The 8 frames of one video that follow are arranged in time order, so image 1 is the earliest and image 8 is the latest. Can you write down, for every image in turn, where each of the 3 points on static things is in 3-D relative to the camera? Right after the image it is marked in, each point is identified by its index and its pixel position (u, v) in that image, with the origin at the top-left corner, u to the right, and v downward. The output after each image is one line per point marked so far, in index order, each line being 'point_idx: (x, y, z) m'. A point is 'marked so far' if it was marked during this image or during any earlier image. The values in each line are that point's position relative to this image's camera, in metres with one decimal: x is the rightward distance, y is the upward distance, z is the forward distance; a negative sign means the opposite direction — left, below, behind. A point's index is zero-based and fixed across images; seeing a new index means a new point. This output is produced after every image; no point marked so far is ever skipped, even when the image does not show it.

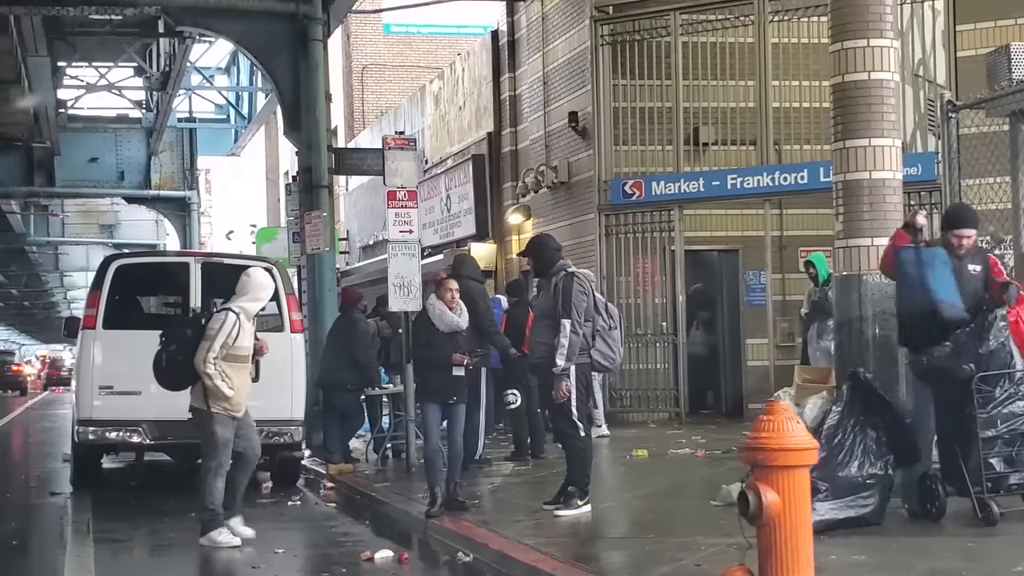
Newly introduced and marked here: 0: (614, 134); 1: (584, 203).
0: (+1.4, +2.0, +15.5) m
1: (+1.1, +1.2, +16.3) m
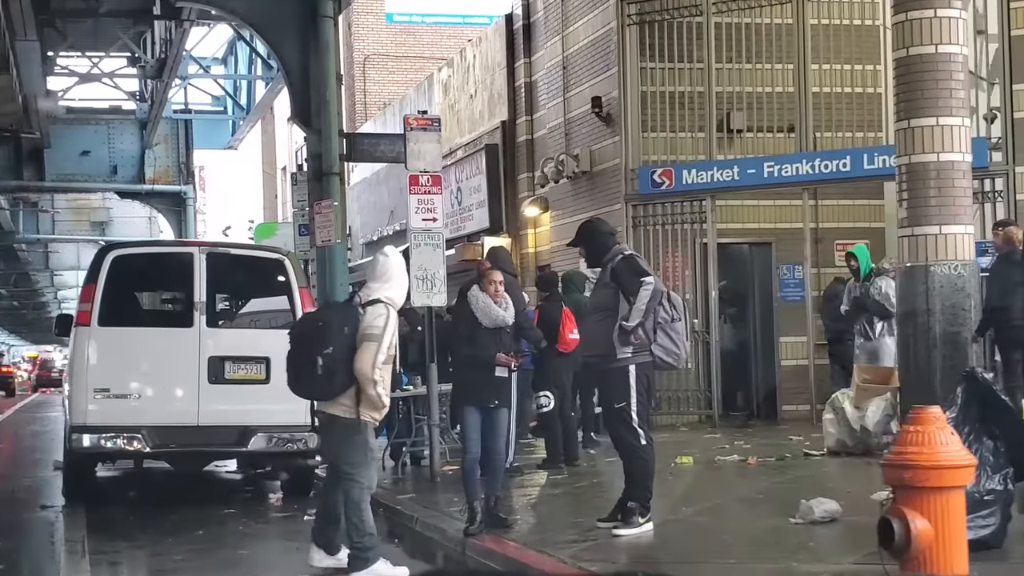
0: (+1.6, +2.1, +14.6) m
1: (+1.3, +1.3, +15.4) m
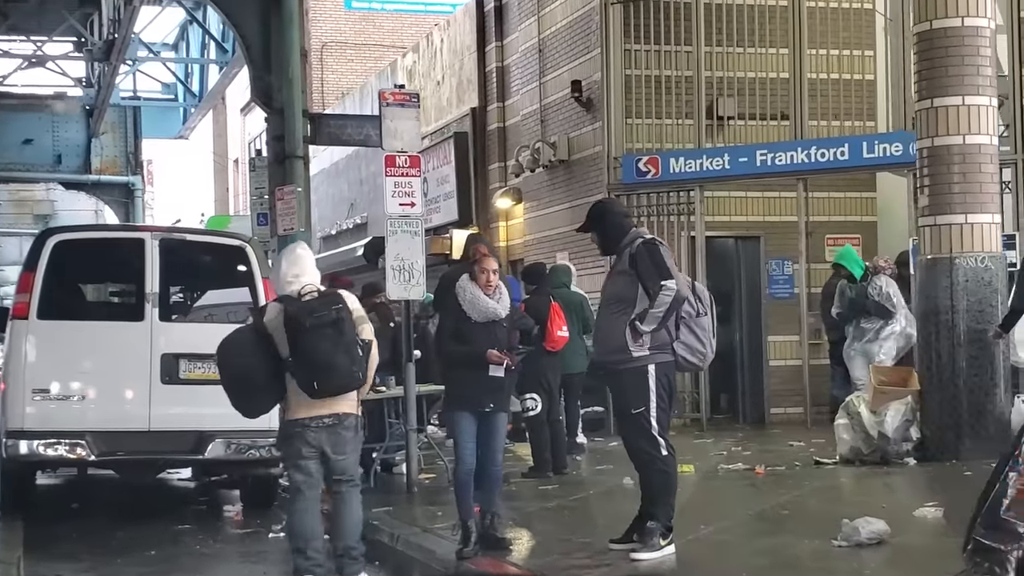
0: (+1.3, +2.2, +13.8) m
1: (+1.0, +1.3, +14.6) m
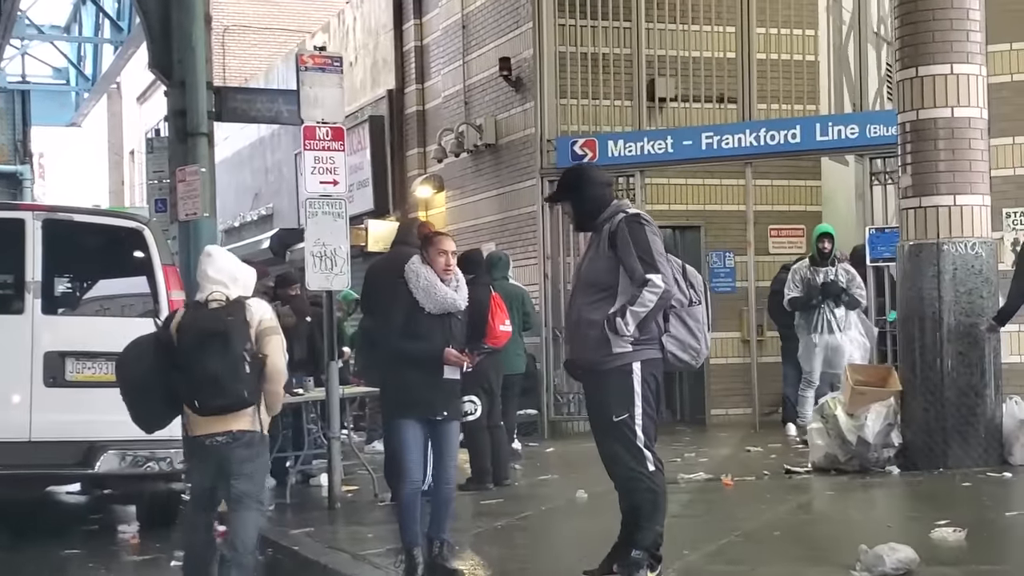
0: (+0.5, +2.2, +12.9) m
1: (+0.1, +1.4, +13.6) m
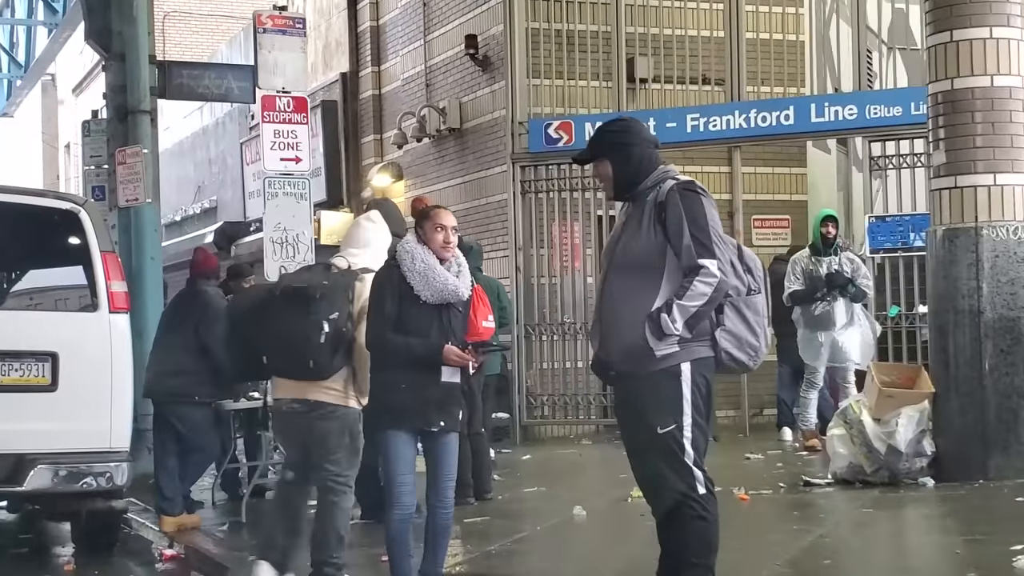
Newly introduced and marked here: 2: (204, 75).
0: (+0.2, +2.3, +12.0) m
1: (-0.2, +1.5, +12.7) m
2: (-2.7, +1.9, +10.1) m
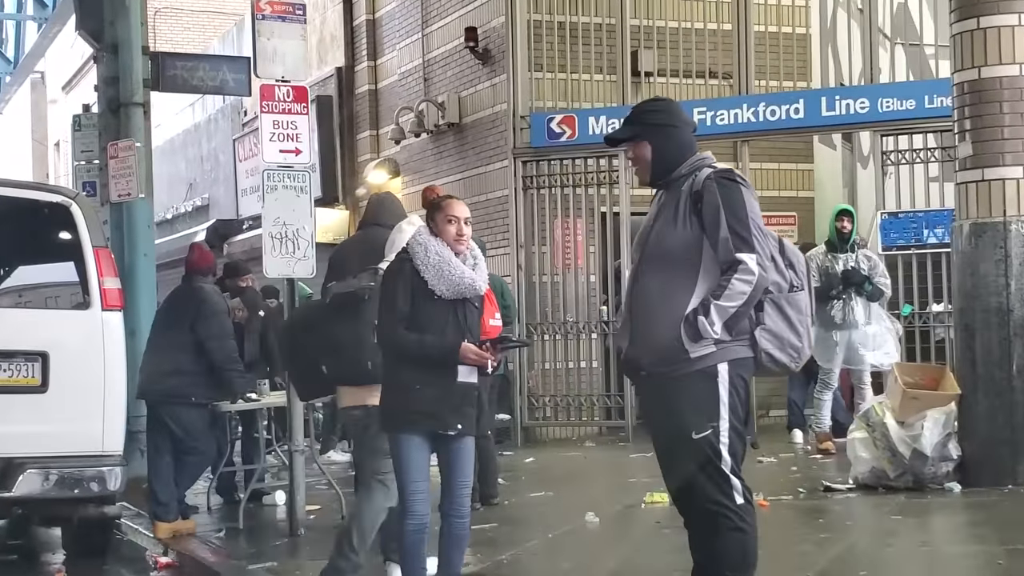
0: (+0.2, +2.3, +11.7) m
1: (-0.2, +1.5, +12.4) m
2: (-2.6, +1.9, +9.8) m
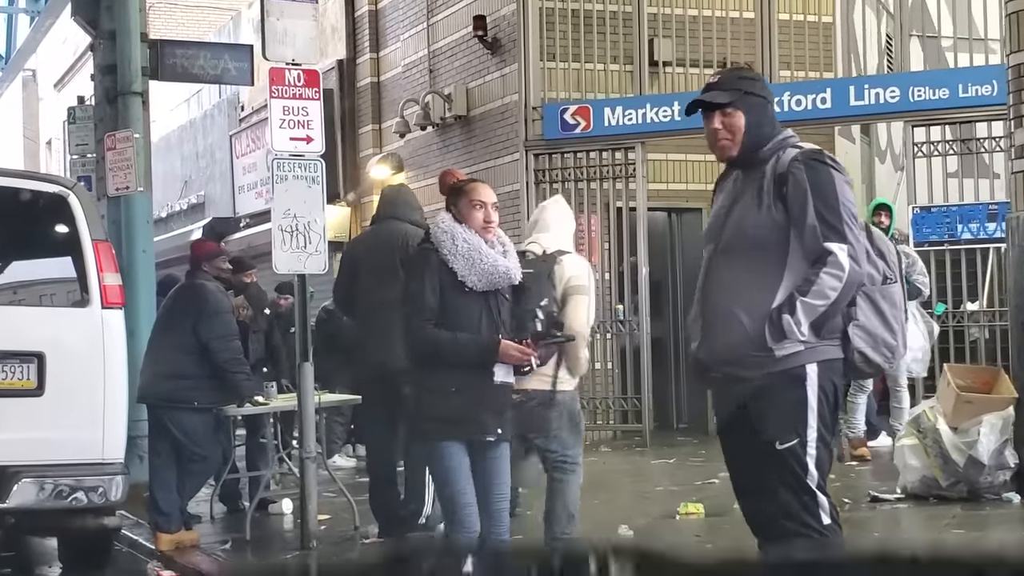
0: (+0.3, +2.3, +11.3) m
1: (-0.1, +1.5, +12.0) m
2: (-2.5, +1.9, +9.3) m
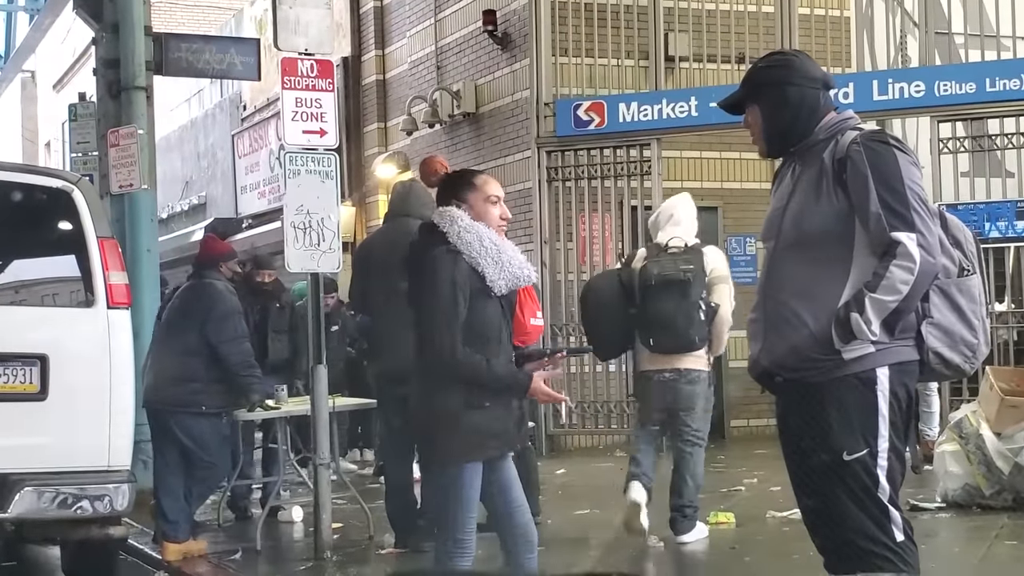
0: (+0.4, +2.3, +11.0) m
1: (0.0, +1.5, +11.7) m
2: (-2.4, +1.9, +9.1) m
